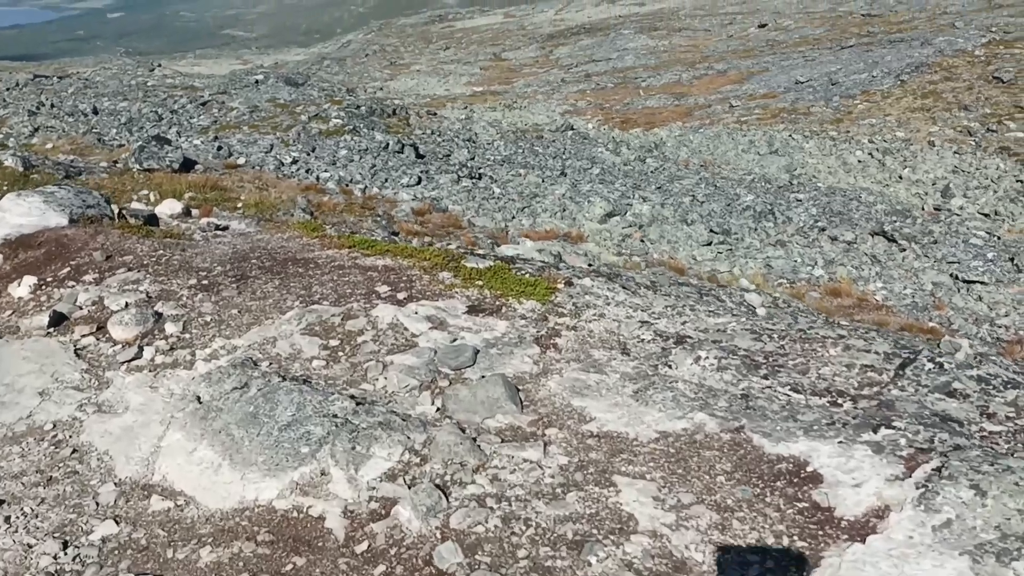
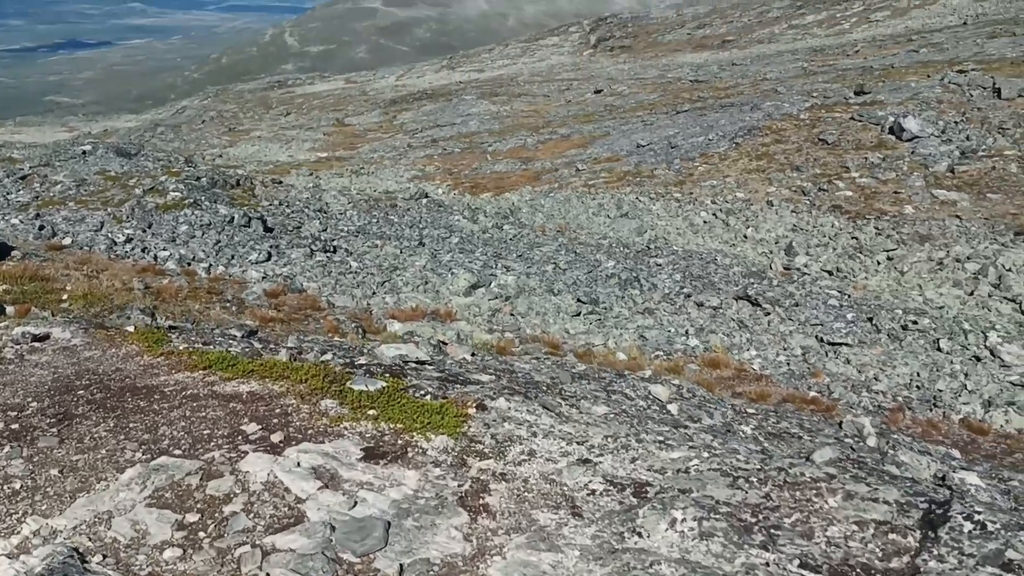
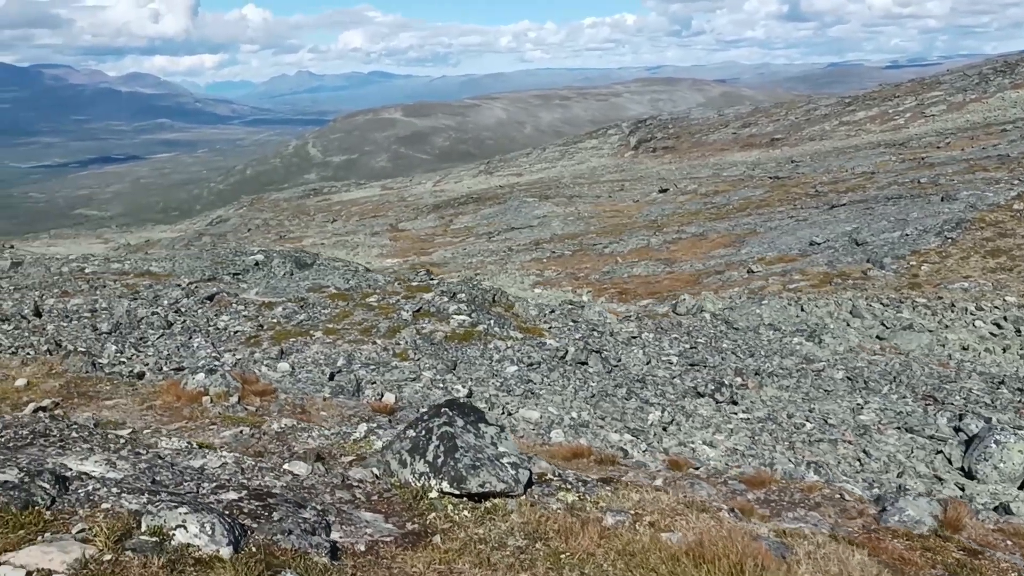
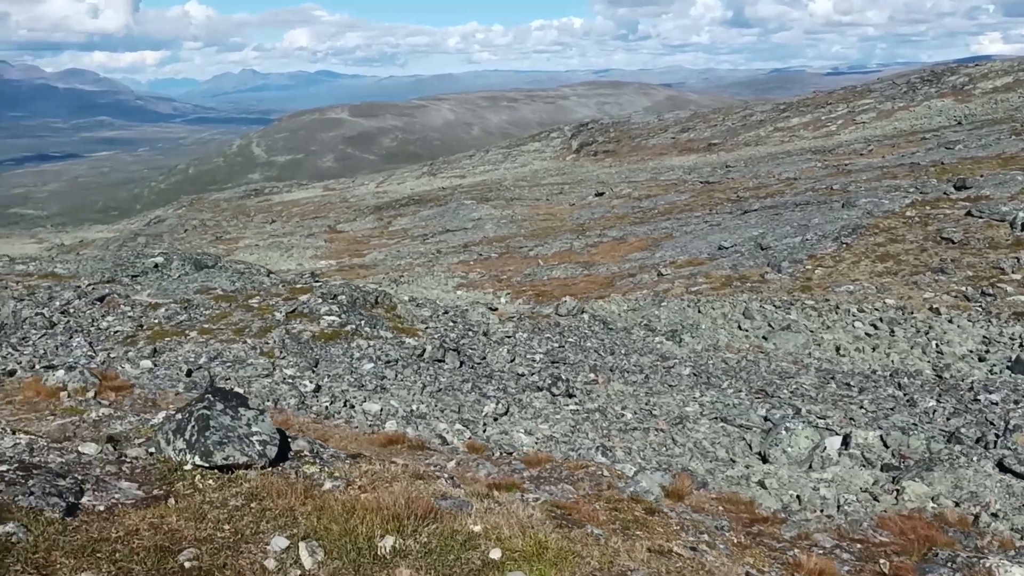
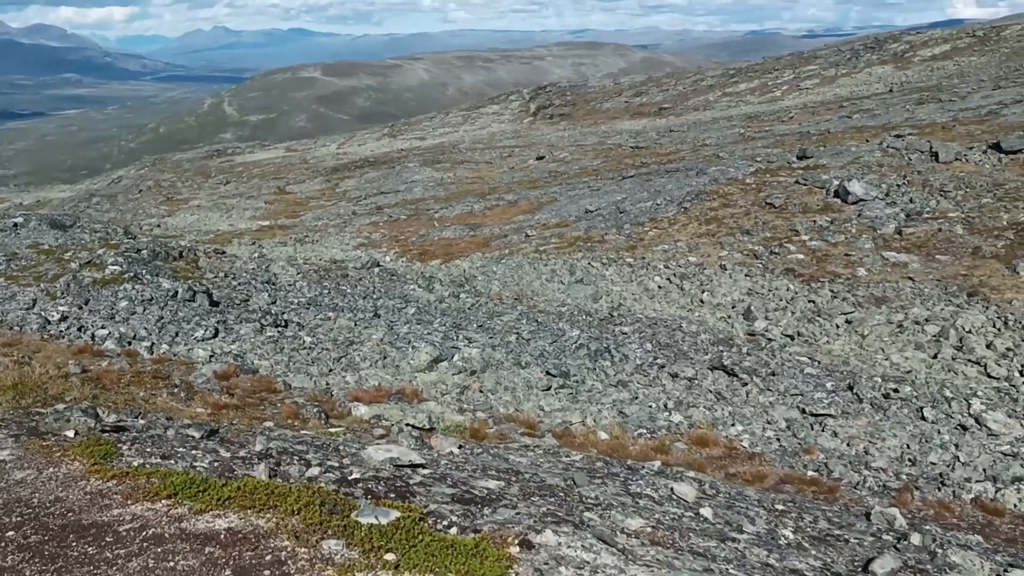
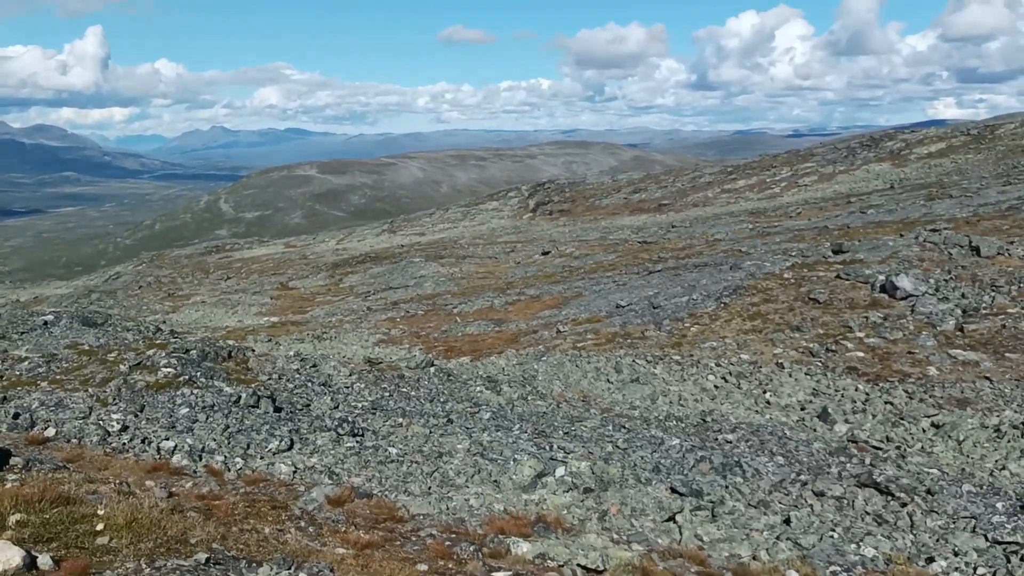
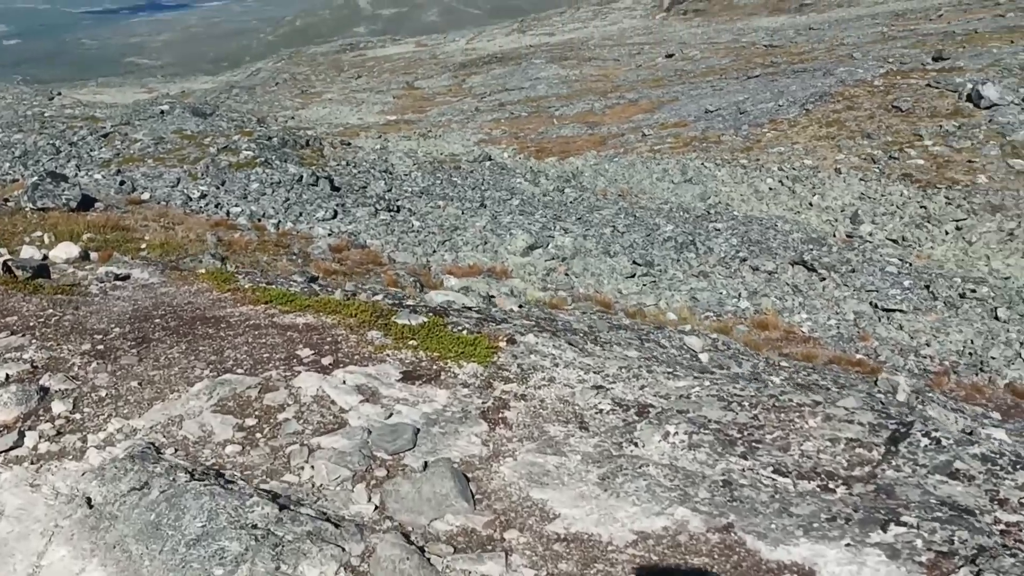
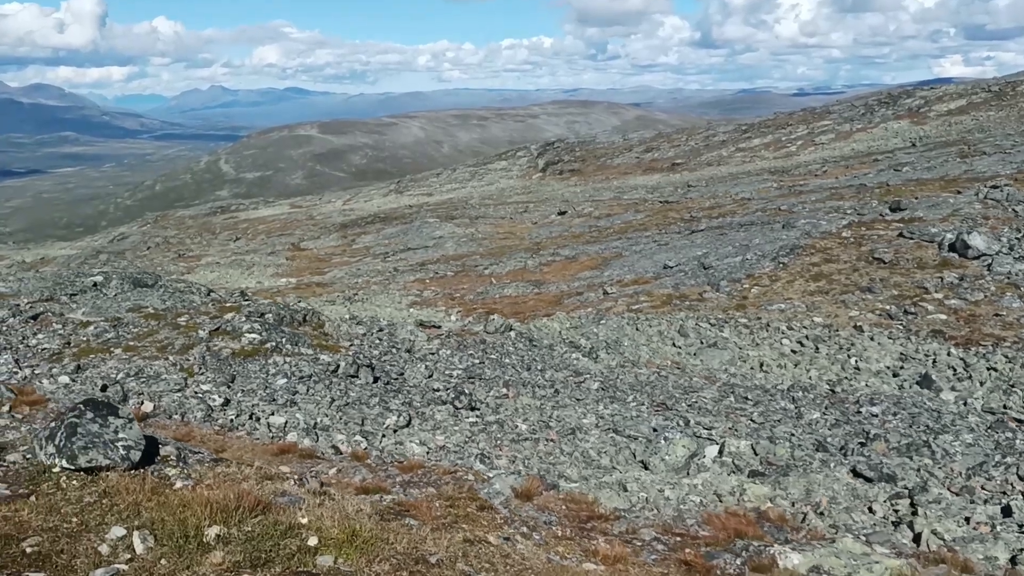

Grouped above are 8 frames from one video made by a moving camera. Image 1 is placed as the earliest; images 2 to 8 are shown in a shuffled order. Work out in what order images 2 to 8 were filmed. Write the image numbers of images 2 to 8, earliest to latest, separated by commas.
7, 2, 5, 6, 8, 4, 3
